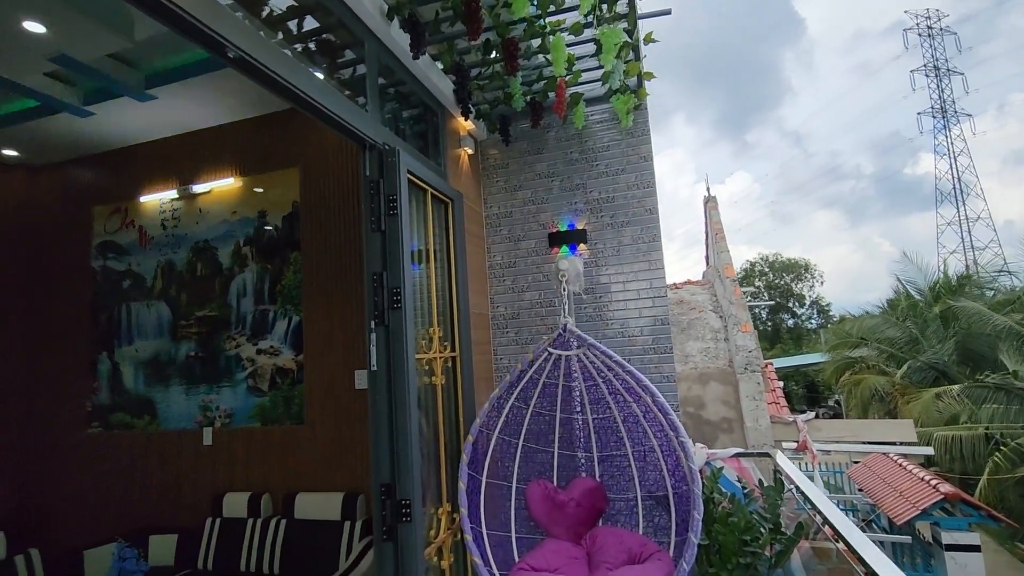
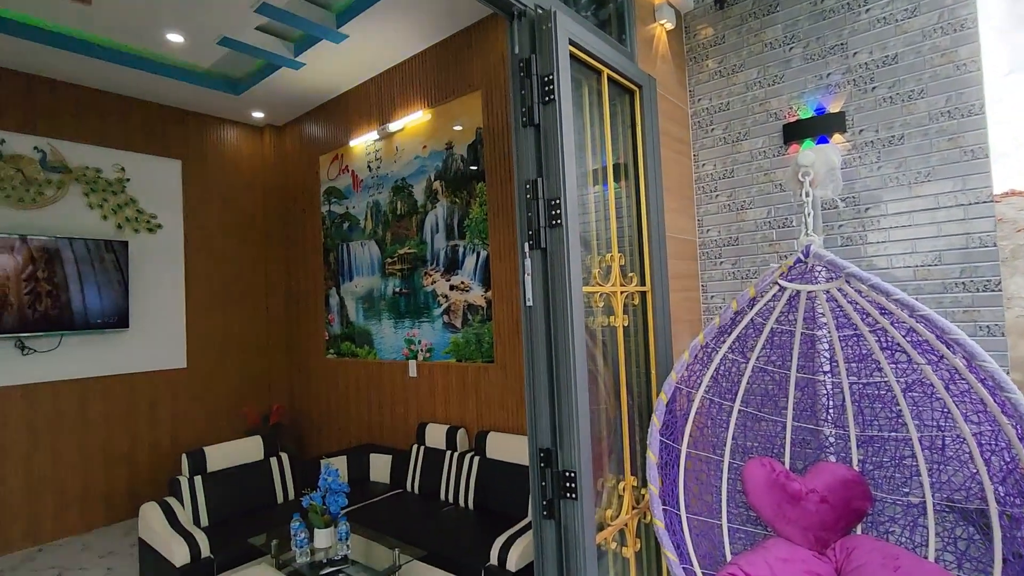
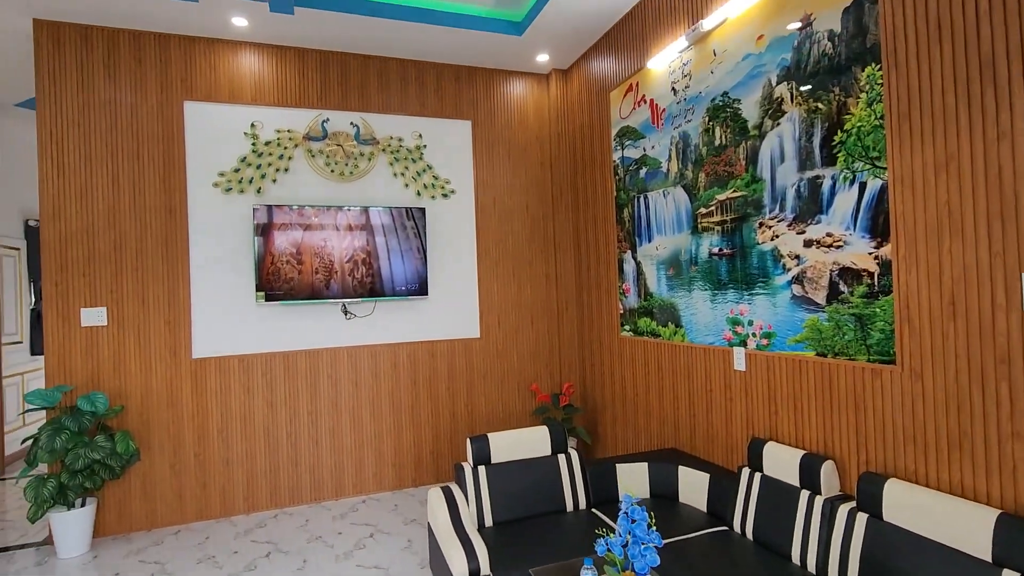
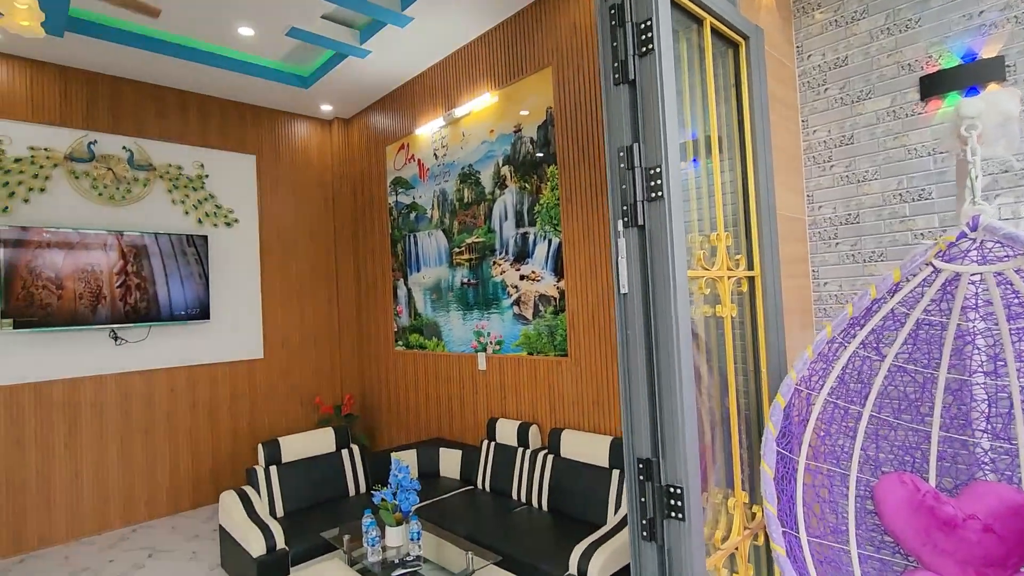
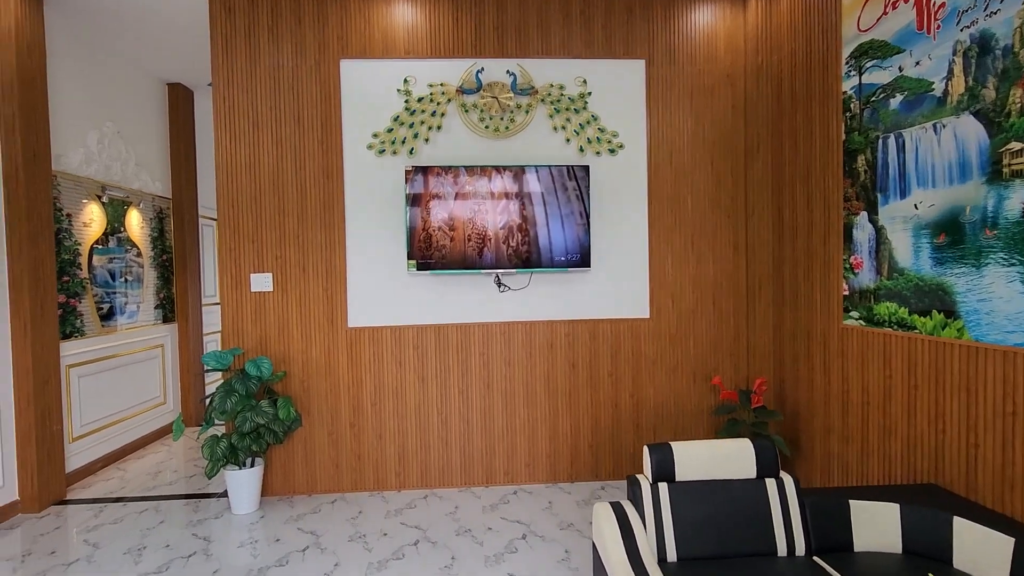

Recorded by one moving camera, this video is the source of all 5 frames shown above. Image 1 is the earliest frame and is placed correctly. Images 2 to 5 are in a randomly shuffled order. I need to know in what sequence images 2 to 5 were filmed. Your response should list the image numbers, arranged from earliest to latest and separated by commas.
2, 4, 3, 5
